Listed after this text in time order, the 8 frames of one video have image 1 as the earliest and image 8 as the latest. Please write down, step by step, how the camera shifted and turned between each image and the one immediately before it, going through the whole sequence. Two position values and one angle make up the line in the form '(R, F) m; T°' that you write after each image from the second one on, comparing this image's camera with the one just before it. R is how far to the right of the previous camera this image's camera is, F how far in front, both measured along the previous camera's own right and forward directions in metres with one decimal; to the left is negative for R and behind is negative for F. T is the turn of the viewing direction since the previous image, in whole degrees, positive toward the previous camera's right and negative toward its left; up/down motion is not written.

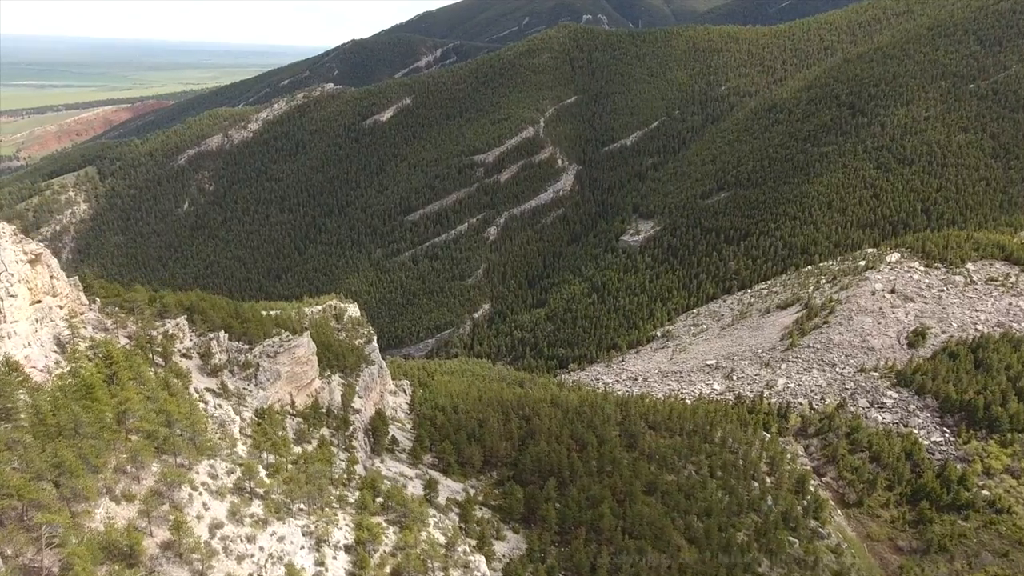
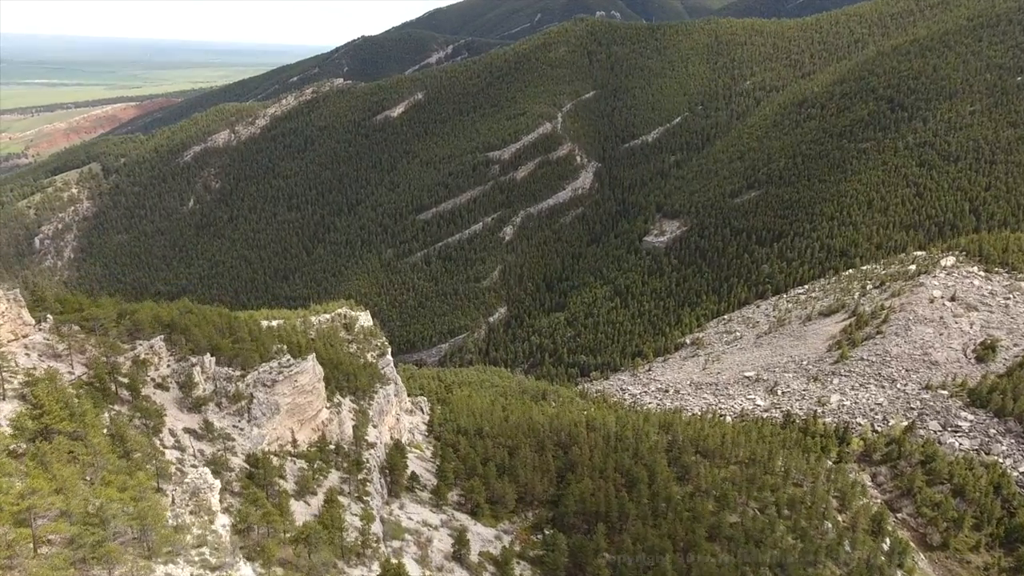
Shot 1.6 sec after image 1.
(-1.7, +5.6) m; -1°
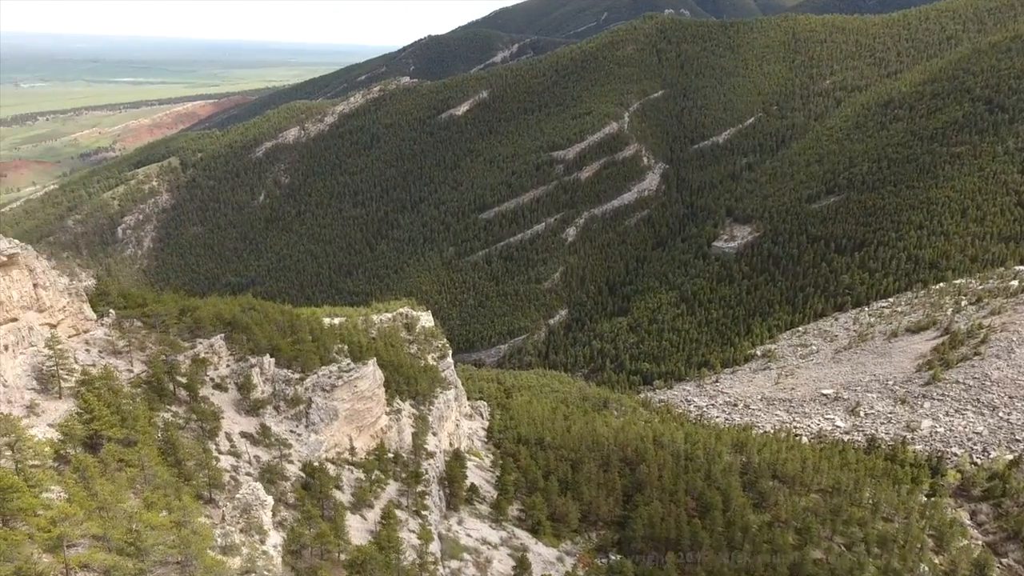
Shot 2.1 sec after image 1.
(-0.7, +1.8) m; -5°
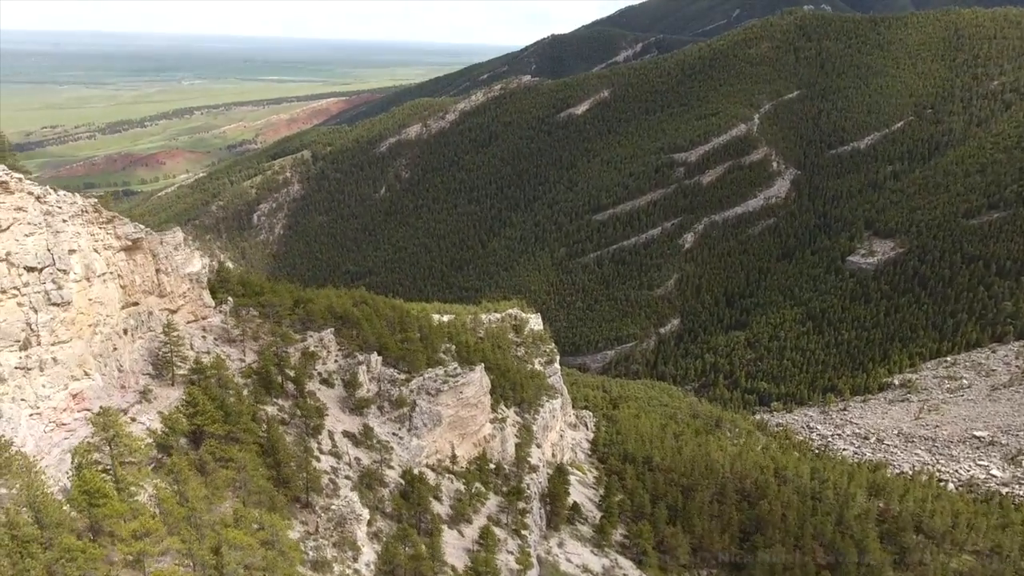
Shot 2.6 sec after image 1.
(-0.5, +1.7) m; -10°
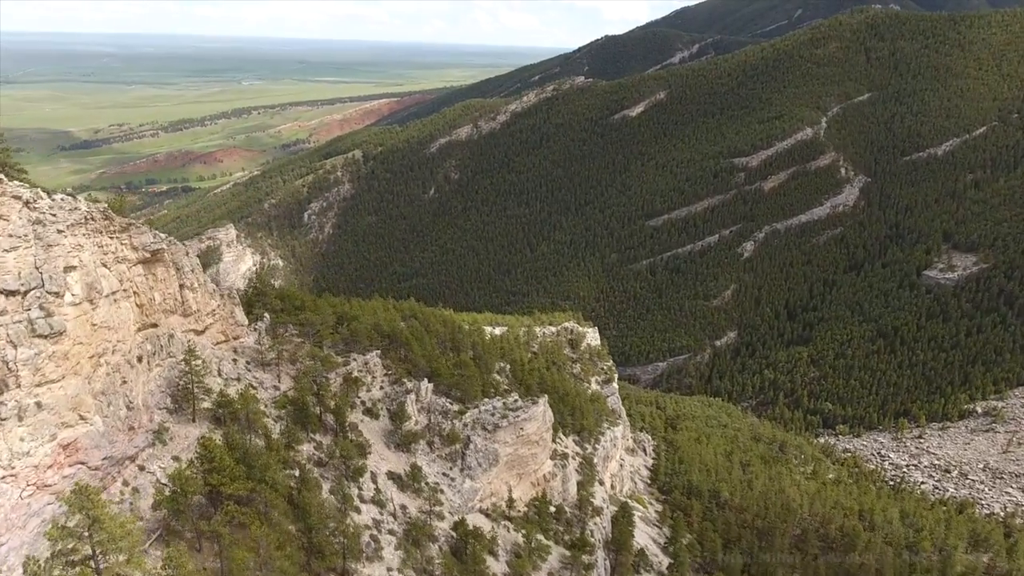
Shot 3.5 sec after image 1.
(-0.8, +2.8) m; -4°
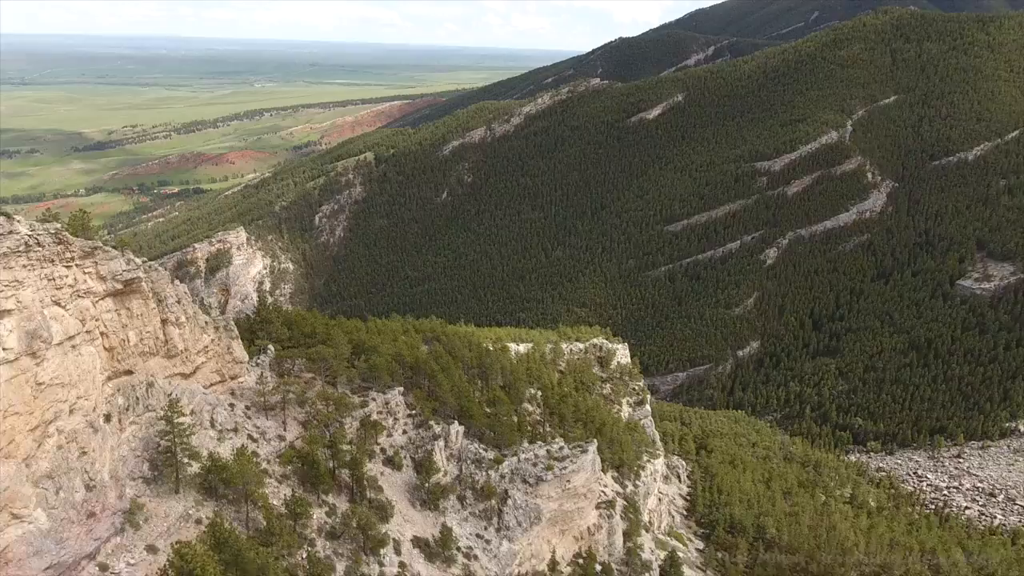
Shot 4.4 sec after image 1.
(-0.9, +2.8) m; -1°
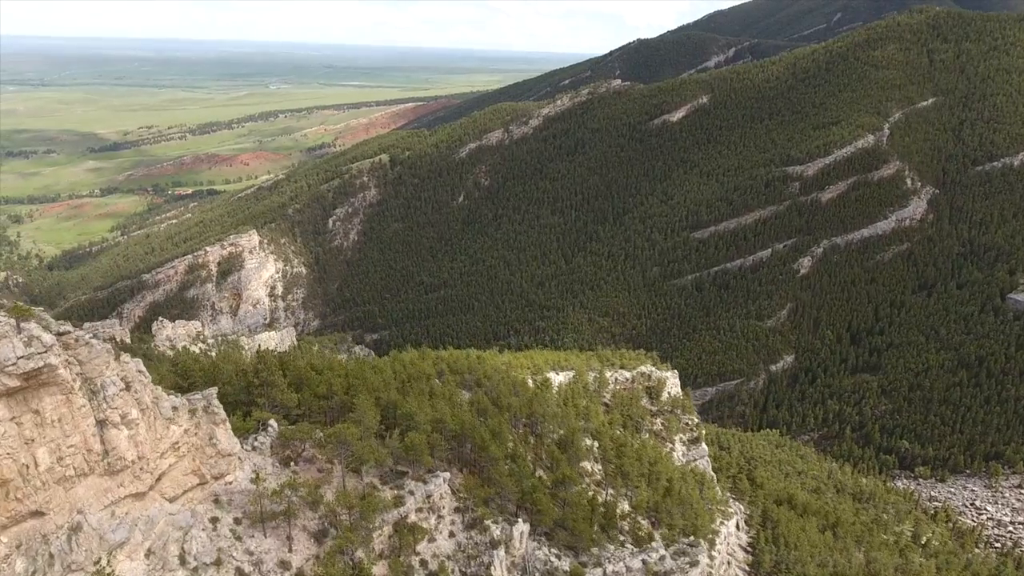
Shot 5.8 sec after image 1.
(-1.4, +4.2) m; -1°
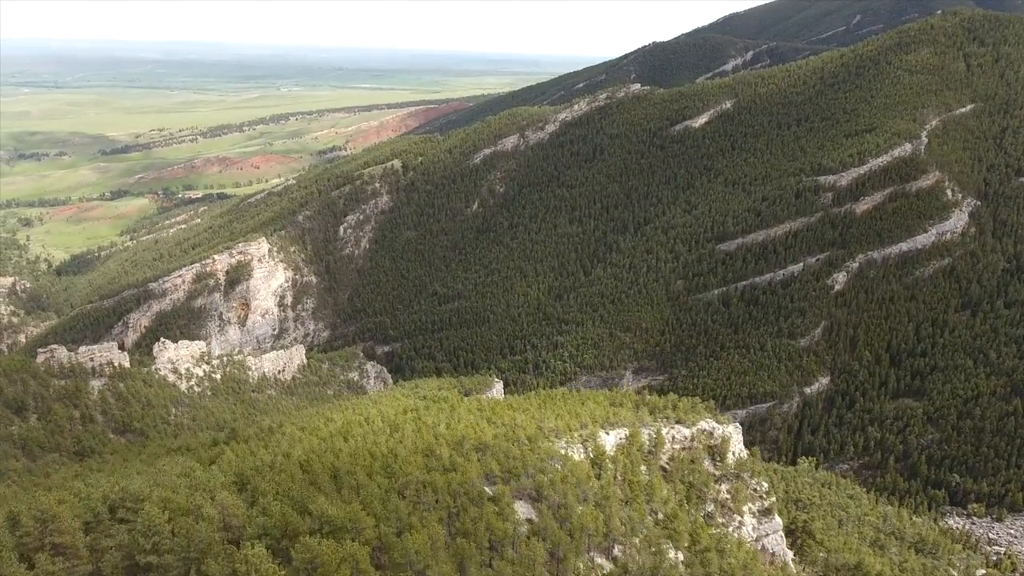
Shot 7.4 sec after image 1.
(-1.5, +4.4) m; -1°
